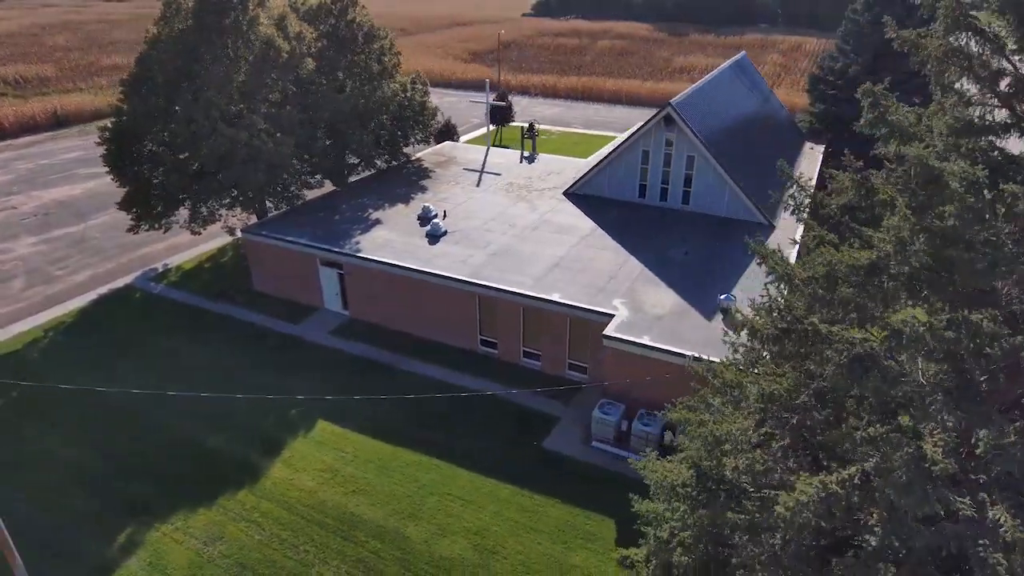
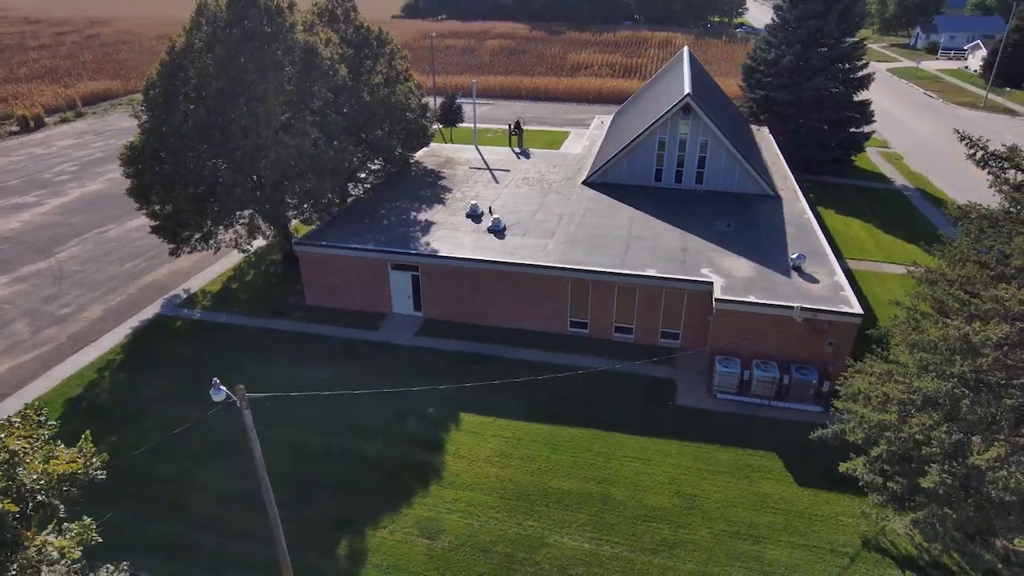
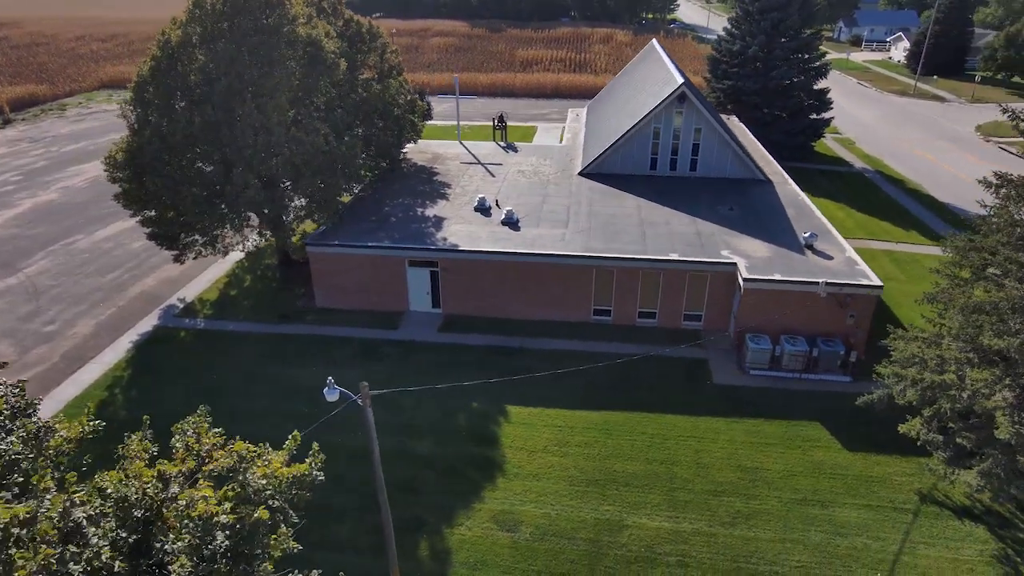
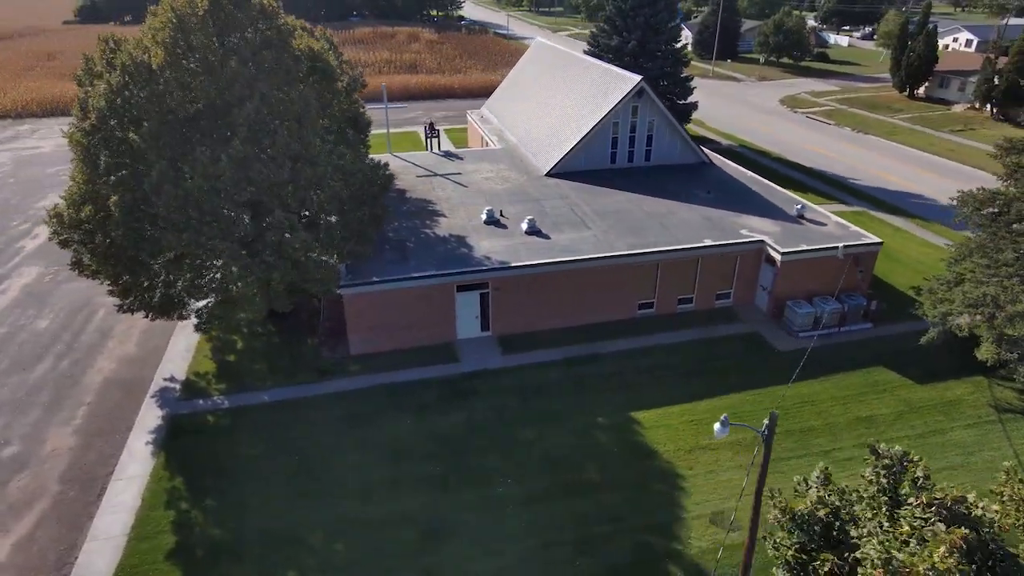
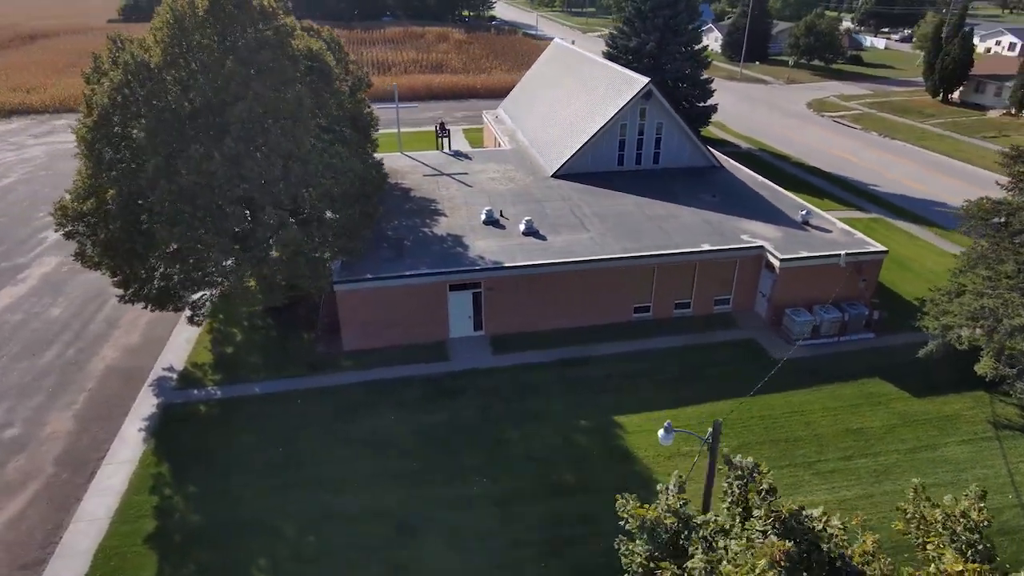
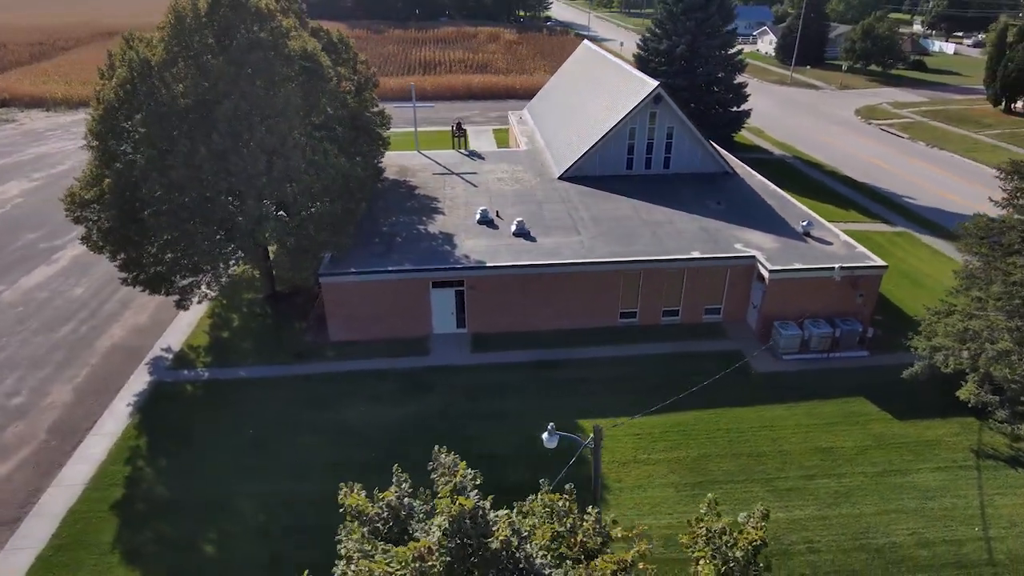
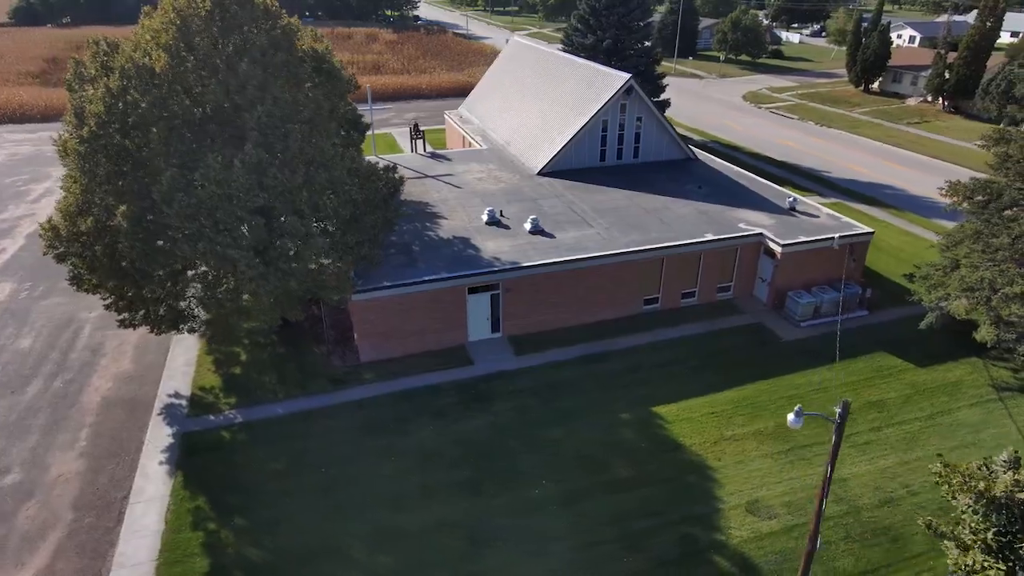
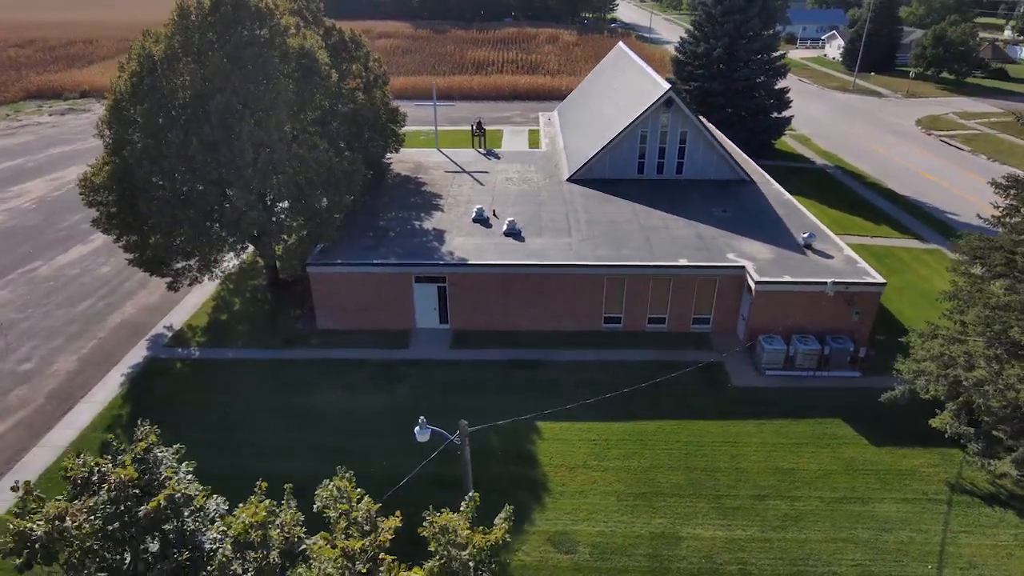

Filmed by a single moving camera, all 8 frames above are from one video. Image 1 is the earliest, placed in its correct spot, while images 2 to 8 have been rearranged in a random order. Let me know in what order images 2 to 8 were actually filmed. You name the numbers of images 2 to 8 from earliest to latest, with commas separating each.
2, 3, 8, 6, 5, 4, 7
